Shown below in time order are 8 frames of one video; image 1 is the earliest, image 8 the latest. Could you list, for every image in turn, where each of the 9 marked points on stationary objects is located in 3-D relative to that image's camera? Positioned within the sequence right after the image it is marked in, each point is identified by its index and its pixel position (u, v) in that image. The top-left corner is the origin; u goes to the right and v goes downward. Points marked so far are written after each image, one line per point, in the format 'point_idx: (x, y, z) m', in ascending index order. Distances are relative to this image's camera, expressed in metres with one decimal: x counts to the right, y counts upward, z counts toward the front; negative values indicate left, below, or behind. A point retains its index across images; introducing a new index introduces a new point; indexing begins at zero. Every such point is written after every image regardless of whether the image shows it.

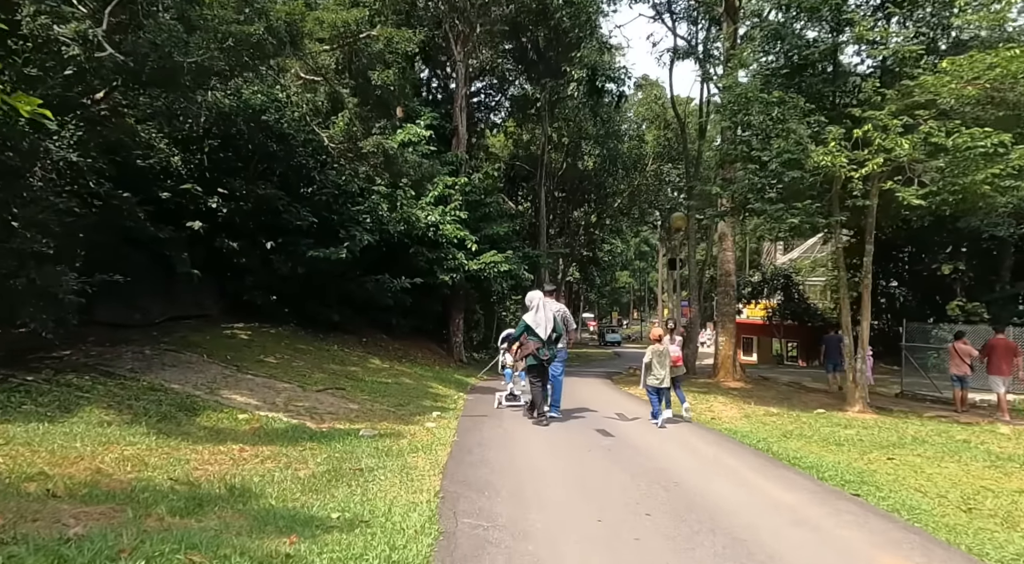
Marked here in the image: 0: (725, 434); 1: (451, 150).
0: (+2.7, -2.0, +9.4) m
1: (-1.7, +3.6, +19.8) m
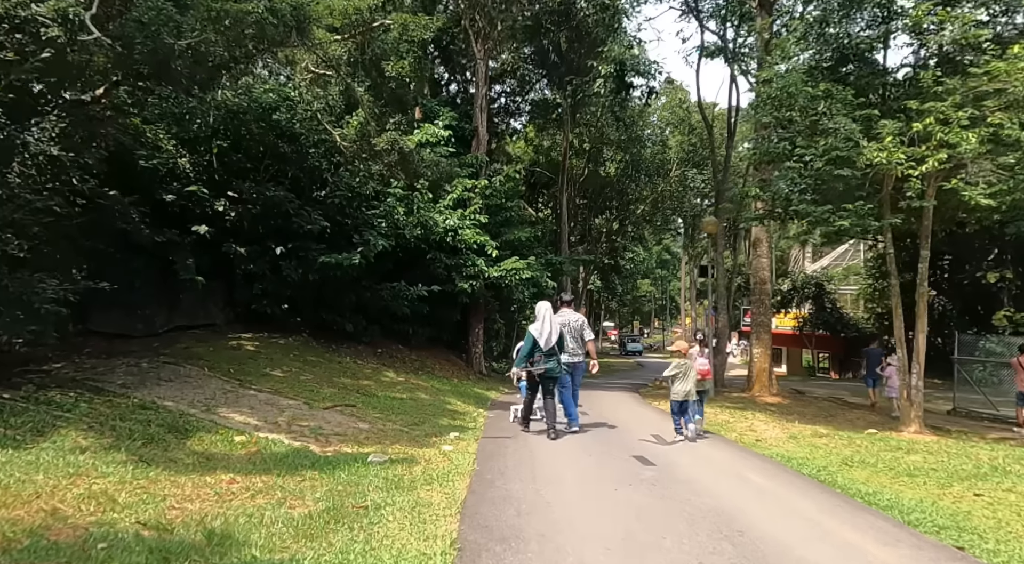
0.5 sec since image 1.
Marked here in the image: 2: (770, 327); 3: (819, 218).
0: (+3.0, -2.1, +8.4) m
1: (-1.1, +3.4, +18.9) m
2: (+6.9, -1.2, +19.5) m
3: (+5.4, +1.1, +13.0) m
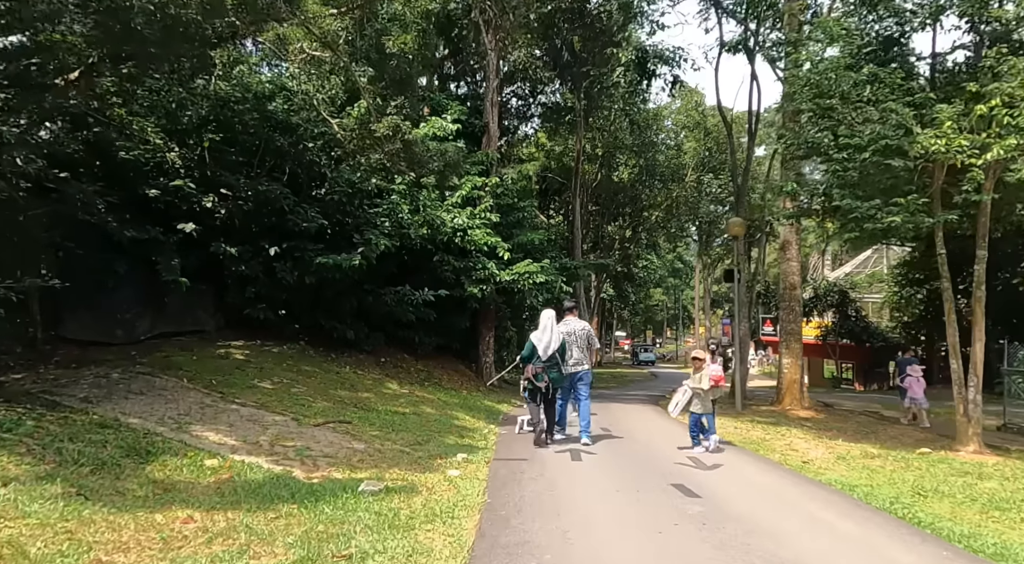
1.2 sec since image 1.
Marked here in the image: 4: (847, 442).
0: (+3.2, -2.1, +7.2) m
1: (-0.8, +3.3, +17.9) m
2: (+7.2, -1.3, +18.3) m
3: (+5.7, +1.1, +11.8) m
4: (+5.7, -2.7, +12.5) m
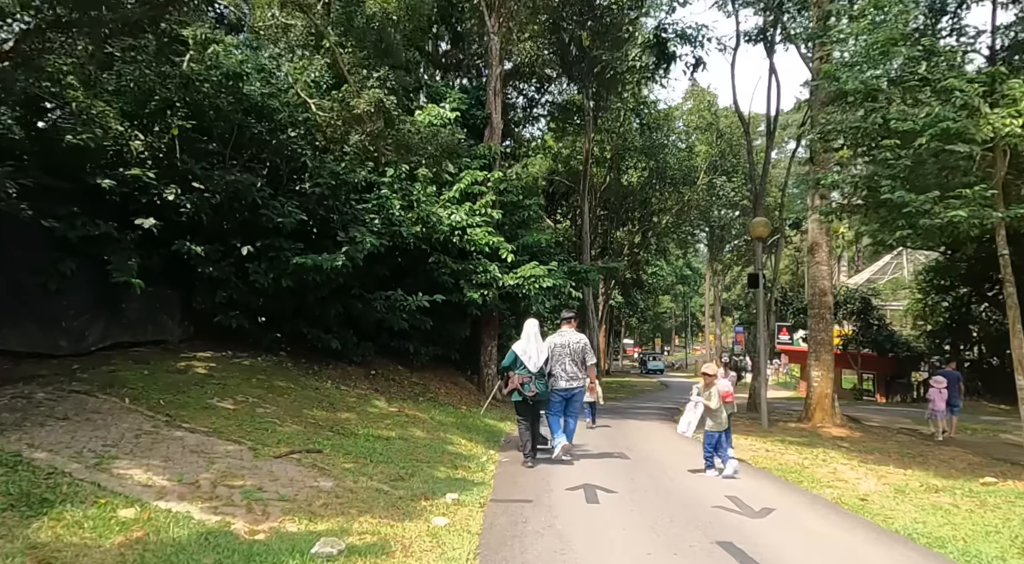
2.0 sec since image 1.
0: (+3.2, -2.1, +5.7) m
1: (-0.7, +3.2, +16.5) m
2: (+7.3, -1.5, +16.7) m
3: (+5.7, +1.0, +10.3) m
4: (+5.7, -2.8, +11.0) m
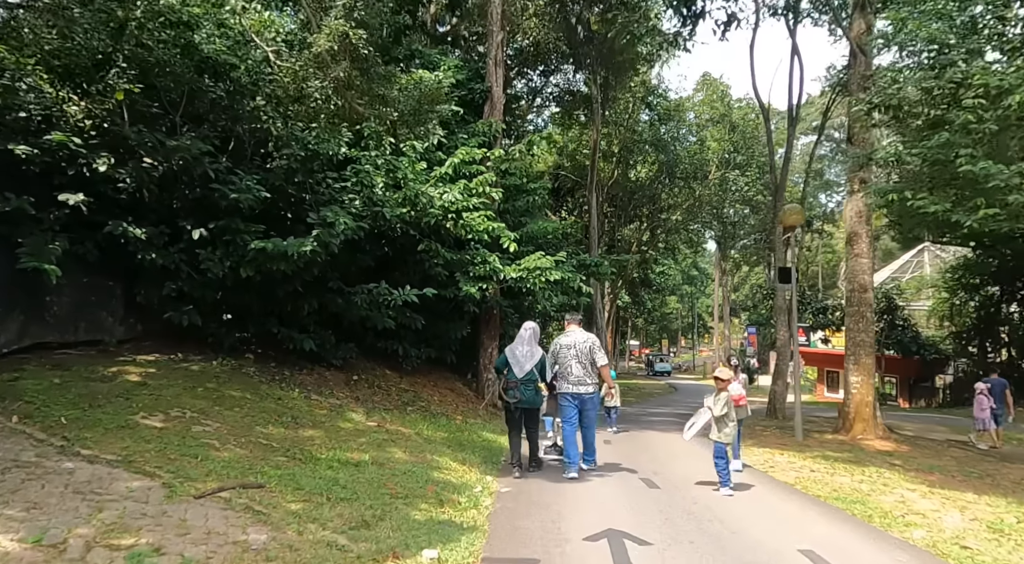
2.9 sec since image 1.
0: (+3.2, -1.9, +4.0) m
1: (-0.6, +3.3, +14.7) m
2: (+7.4, -1.4, +14.9) m
3: (+5.7, +1.1, +8.5) m
4: (+5.8, -2.7, +9.2) m
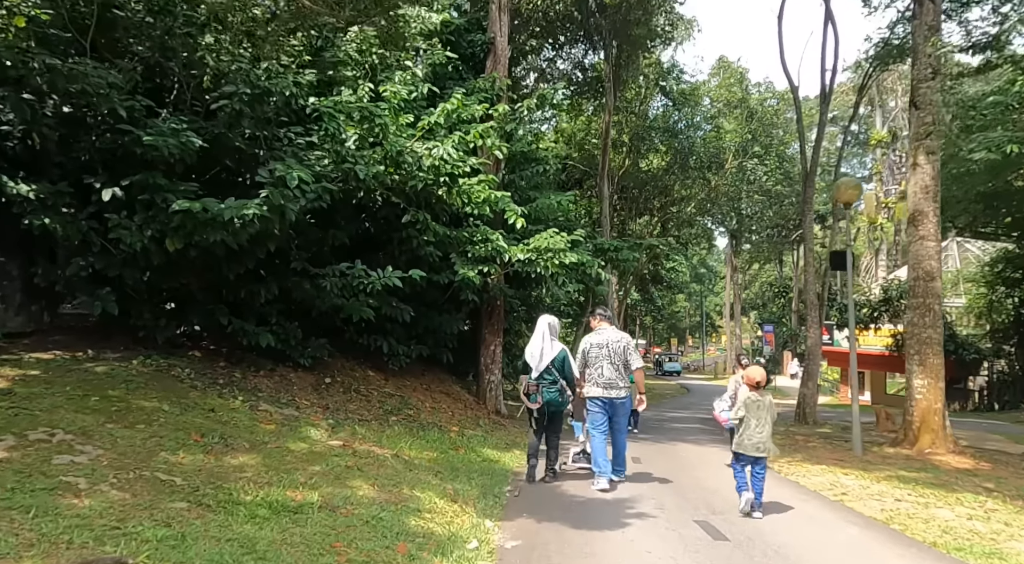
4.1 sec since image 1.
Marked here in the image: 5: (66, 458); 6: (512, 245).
0: (+3.2, -1.7, +1.8) m
1: (-0.5, +3.5, +12.5) m
2: (+7.5, -1.1, +12.7) m
3: (+5.8, +1.4, +6.3) m
4: (+5.8, -2.4, +7.0) m
5: (-2.9, -1.1, +4.8) m
6: (0.0, +0.5, +10.1) m
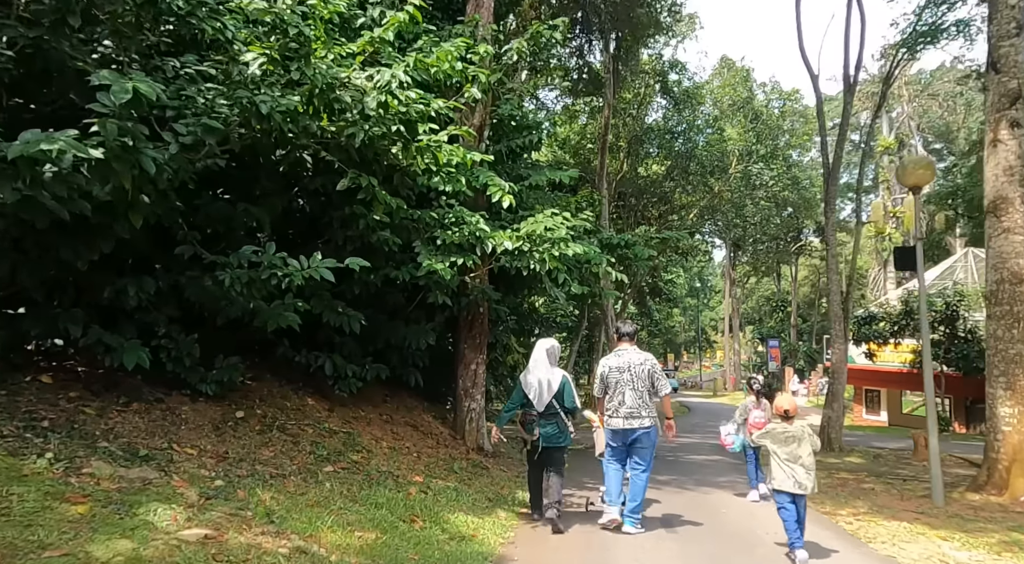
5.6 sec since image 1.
0: (+3.2, -1.5, -0.9) m
1: (-0.7, +3.5, +9.9) m
2: (+7.3, -1.2, +10.1) m
3: (+5.7, +1.5, +3.7) m
4: (+5.7, -2.4, +4.3) m
5: (-3.0, -1.0, +2.0) m
6: (-0.2, +0.6, +7.5) m
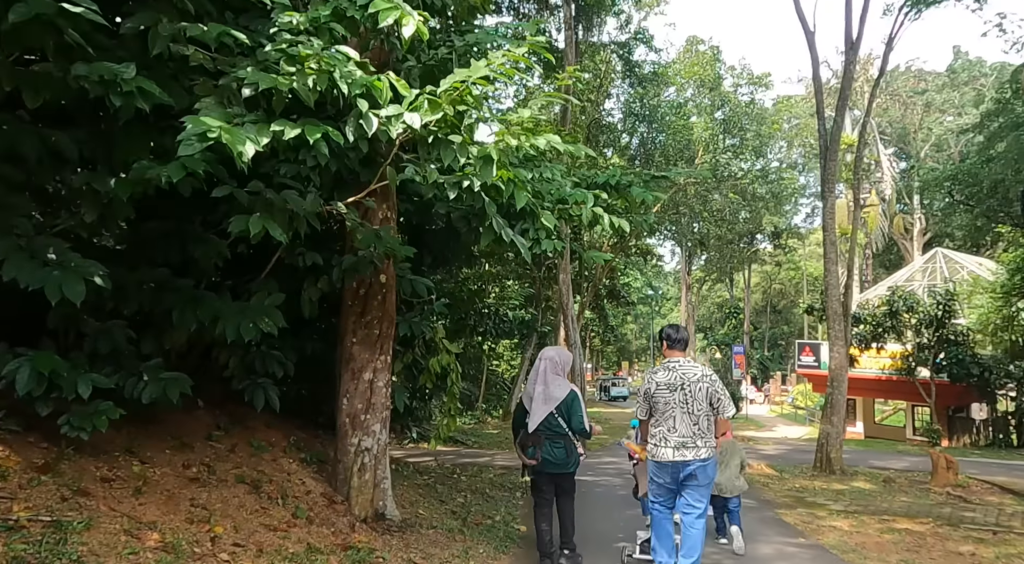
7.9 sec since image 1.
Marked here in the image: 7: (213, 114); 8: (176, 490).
0: (+3.3, -1.0, -4.9) m
1: (-1.3, +3.9, +5.7) m
2: (+6.7, -0.8, +6.4) m
3: (+5.5, +1.9, -0.1) m
4: (+5.5, -1.9, +0.5) m
5: (-3.0, -0.5, -2.4) m
6: (-0.6, +1.0, +3.3) m
7: (-1.4, +0.8, +3.4) m
8: (-2.1, -1.3, +4.7) m
